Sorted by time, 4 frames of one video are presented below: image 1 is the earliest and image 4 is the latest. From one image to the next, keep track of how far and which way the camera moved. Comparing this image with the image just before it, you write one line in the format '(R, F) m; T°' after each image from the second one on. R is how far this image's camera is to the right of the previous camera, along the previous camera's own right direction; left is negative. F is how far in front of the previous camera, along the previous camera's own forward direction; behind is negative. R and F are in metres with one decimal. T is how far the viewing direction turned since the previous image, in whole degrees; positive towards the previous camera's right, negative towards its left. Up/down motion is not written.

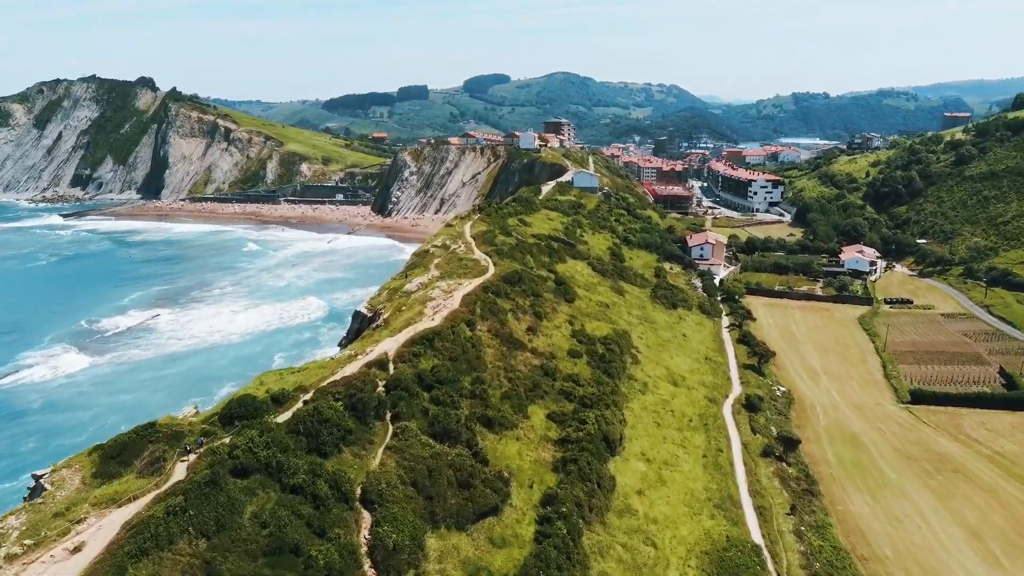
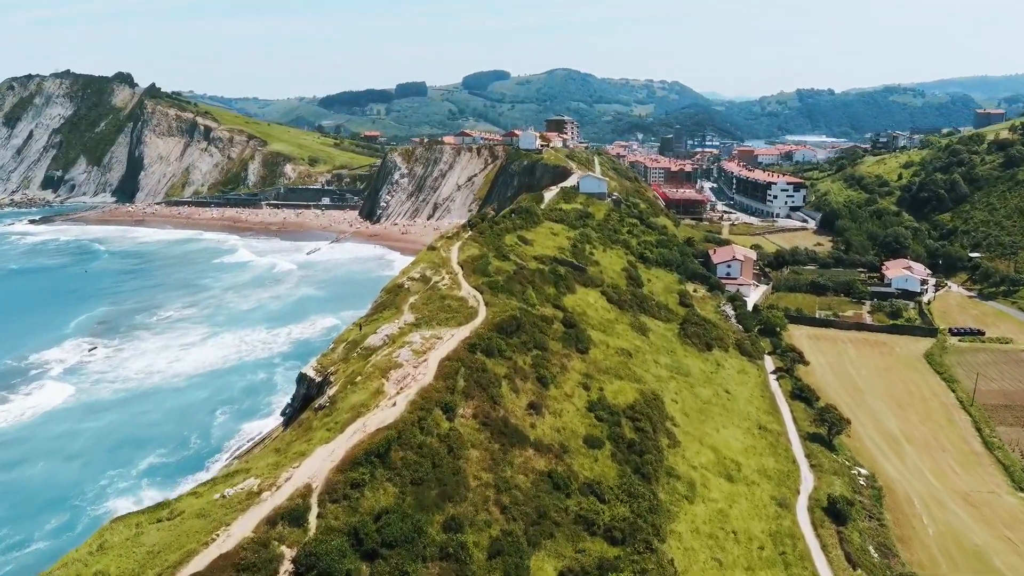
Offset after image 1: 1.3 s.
(+0.2, +9.7) m; 0°
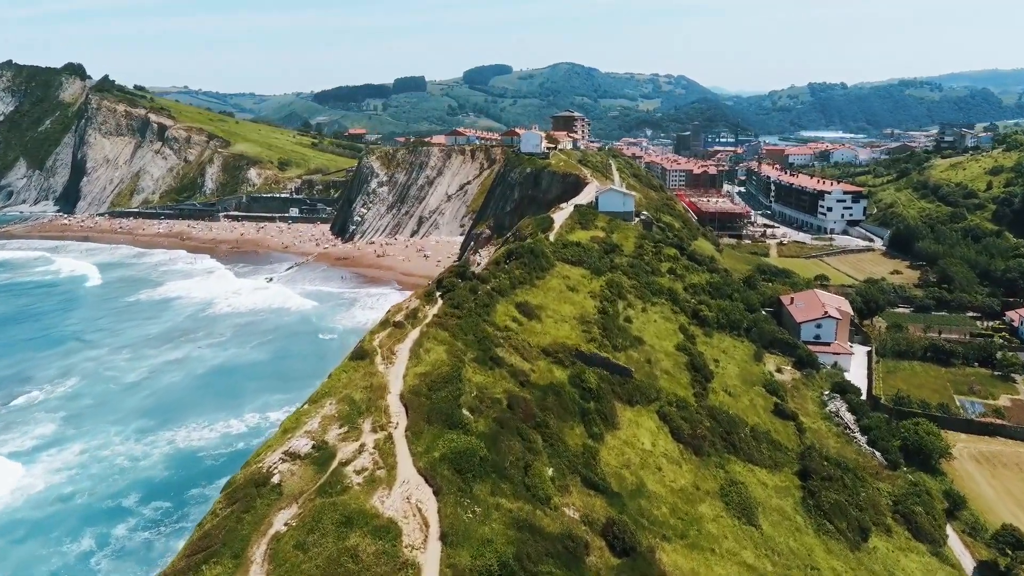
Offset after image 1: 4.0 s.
(+0.3, +19.2) m; 0°
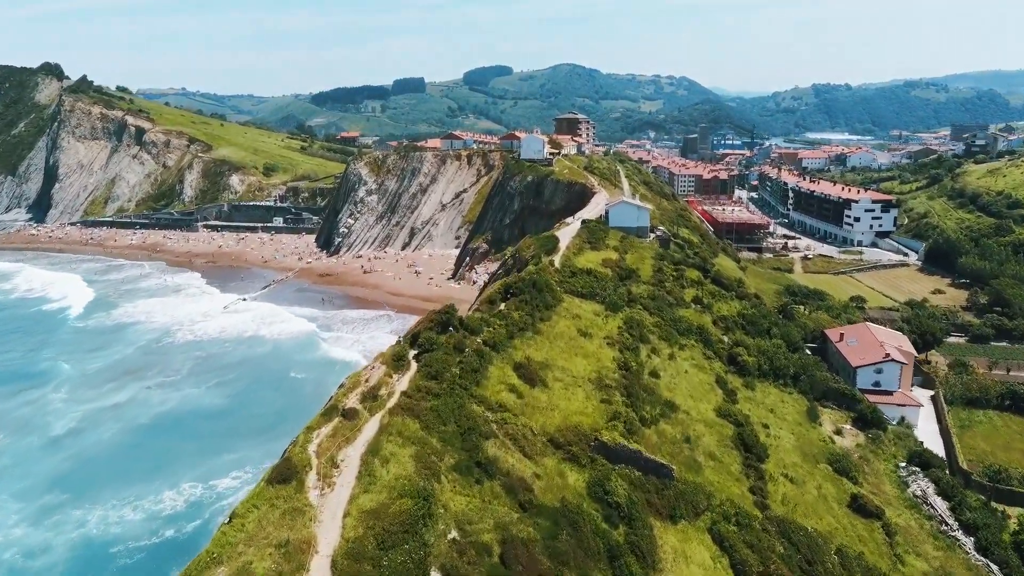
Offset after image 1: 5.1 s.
(+0.1, +7.6) m; 0°
